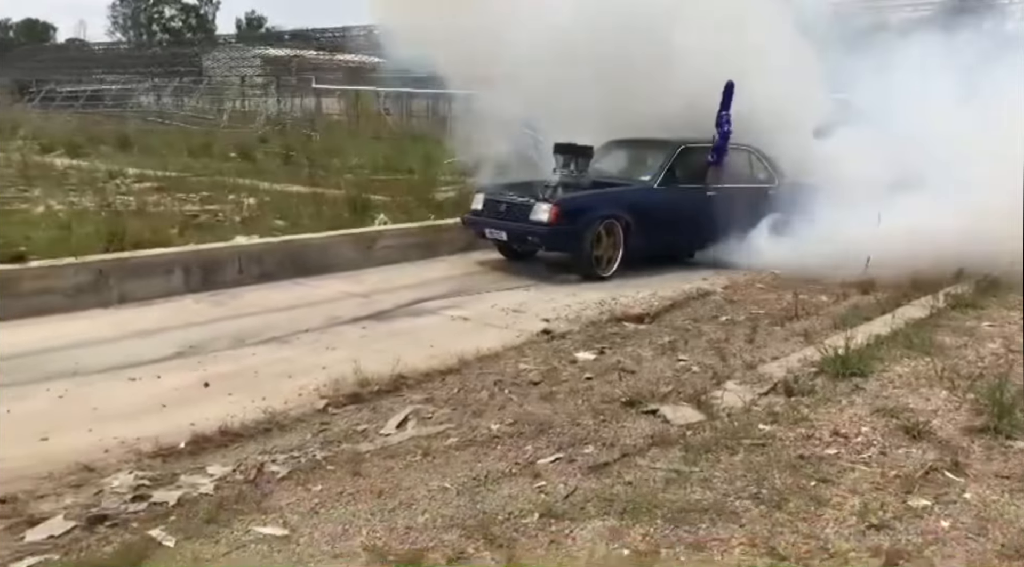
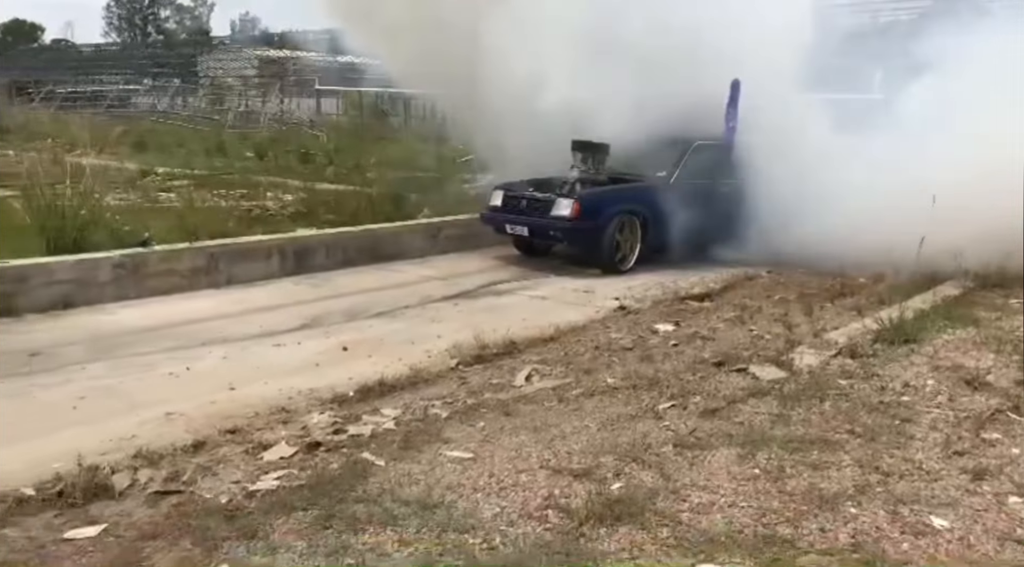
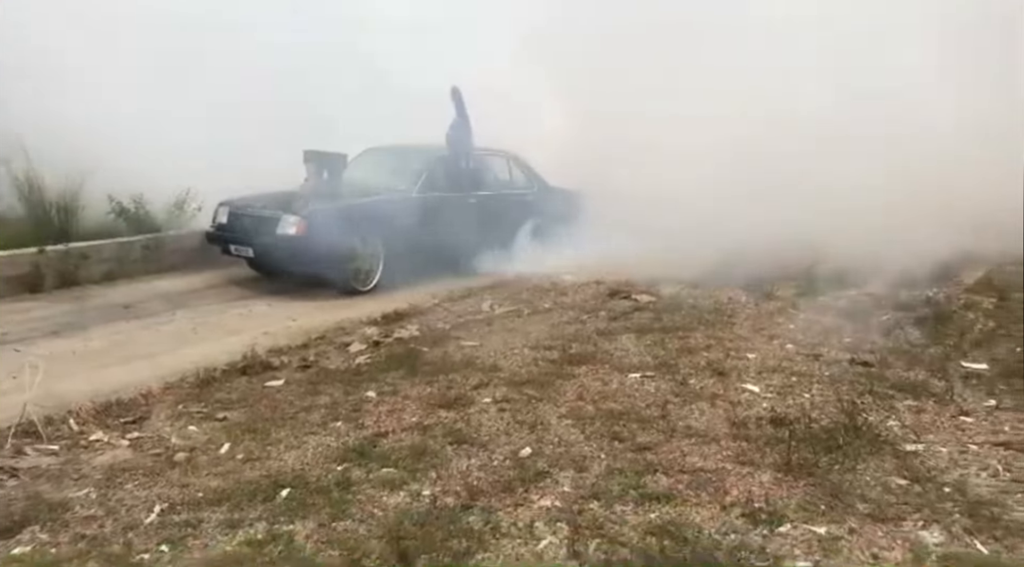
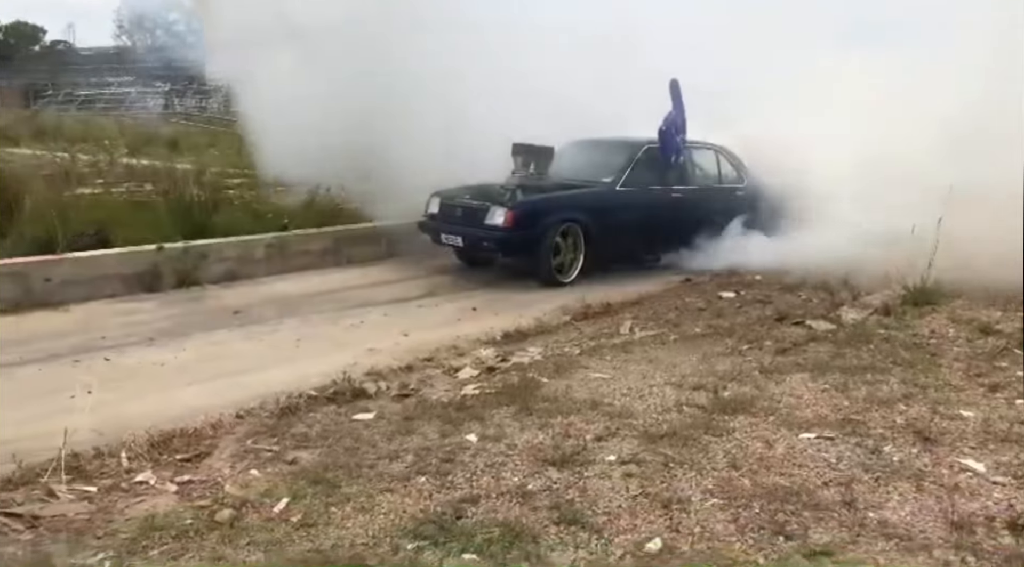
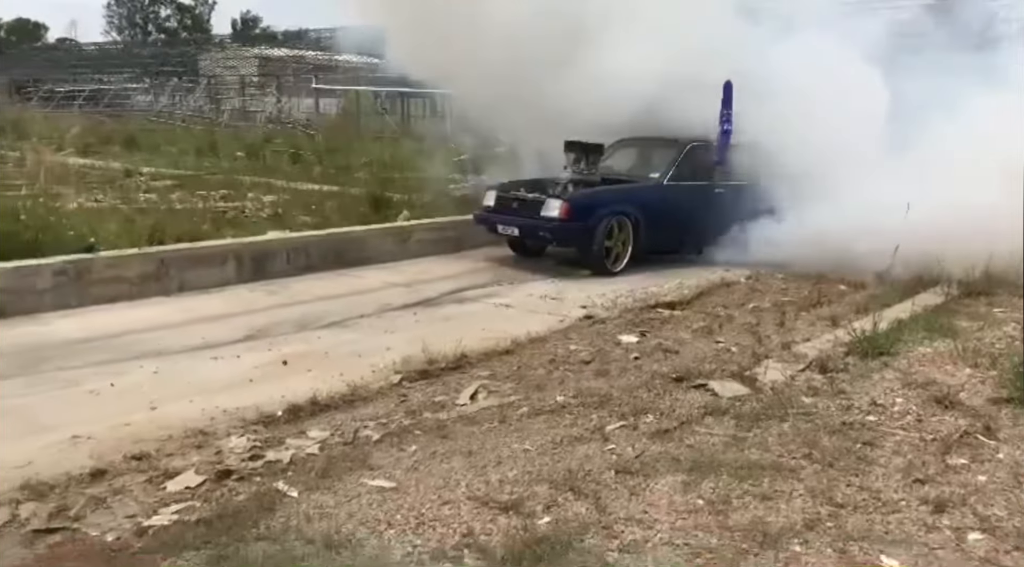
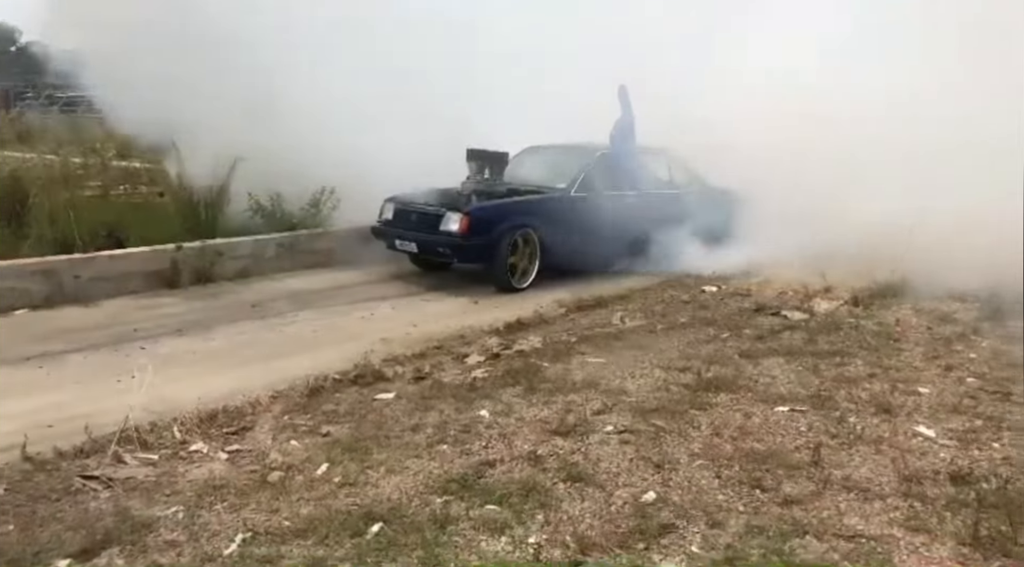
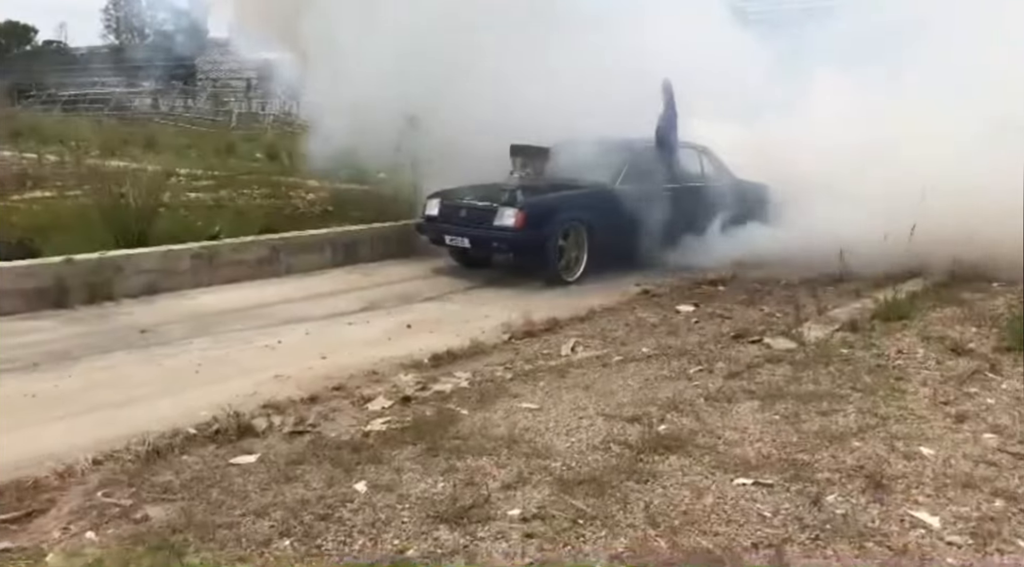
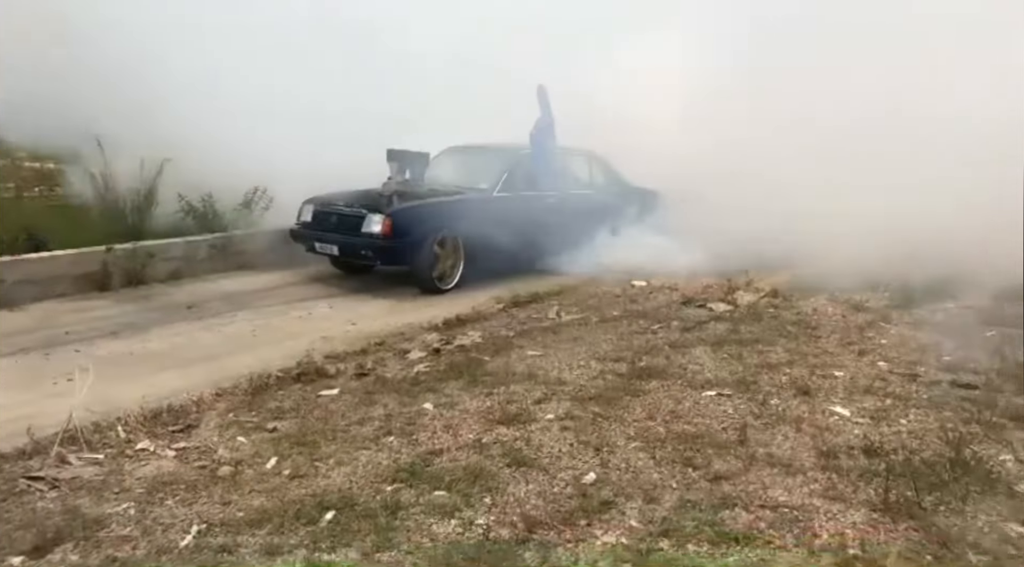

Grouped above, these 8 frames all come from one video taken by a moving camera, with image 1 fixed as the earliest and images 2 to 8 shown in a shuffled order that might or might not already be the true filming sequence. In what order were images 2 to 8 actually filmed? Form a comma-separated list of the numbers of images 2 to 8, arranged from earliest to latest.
5, 2, 7, 4, 6, 8, 3
